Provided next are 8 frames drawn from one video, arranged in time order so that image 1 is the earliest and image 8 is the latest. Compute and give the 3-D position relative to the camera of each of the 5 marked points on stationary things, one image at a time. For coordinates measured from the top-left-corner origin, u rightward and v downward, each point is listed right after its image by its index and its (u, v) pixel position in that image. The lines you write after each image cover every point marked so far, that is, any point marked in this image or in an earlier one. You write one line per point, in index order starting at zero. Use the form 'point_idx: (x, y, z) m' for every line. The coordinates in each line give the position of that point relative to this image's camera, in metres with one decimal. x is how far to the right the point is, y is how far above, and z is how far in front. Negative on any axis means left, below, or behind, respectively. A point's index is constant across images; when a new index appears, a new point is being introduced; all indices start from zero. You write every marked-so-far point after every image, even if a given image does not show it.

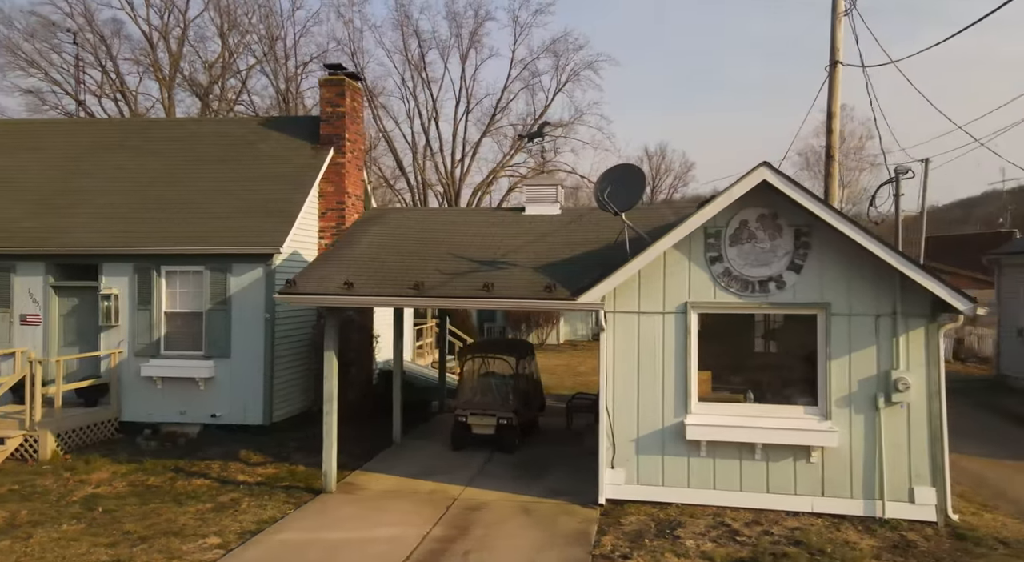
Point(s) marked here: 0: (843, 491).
0: (+3.4, -2.1, +8.2) m
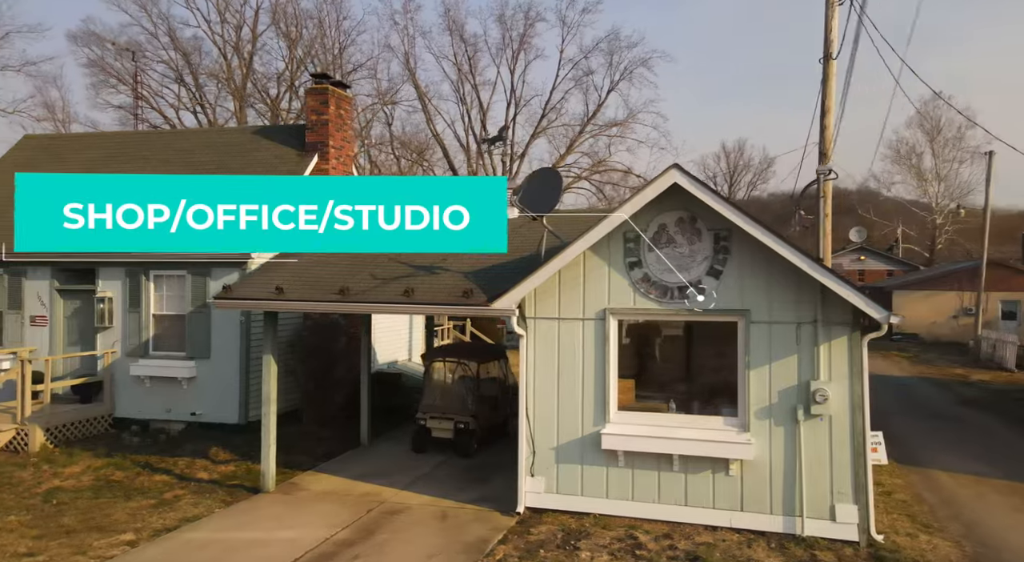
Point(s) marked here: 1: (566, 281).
0: (+2.4, -2.2, +7.8) m
1: (+0.6, 0.0, +8.4) m
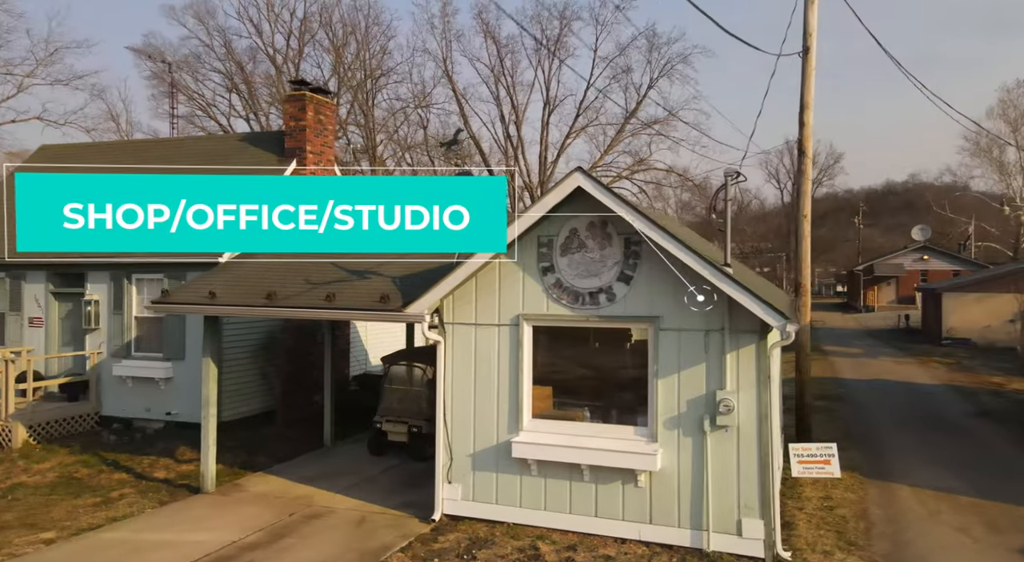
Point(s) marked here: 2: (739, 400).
0: (+1.5, -2.2, +7.6) m
1: (-0.3, 0.0, +8.3) m
2: (+2.1, -1.1, +7.3) m
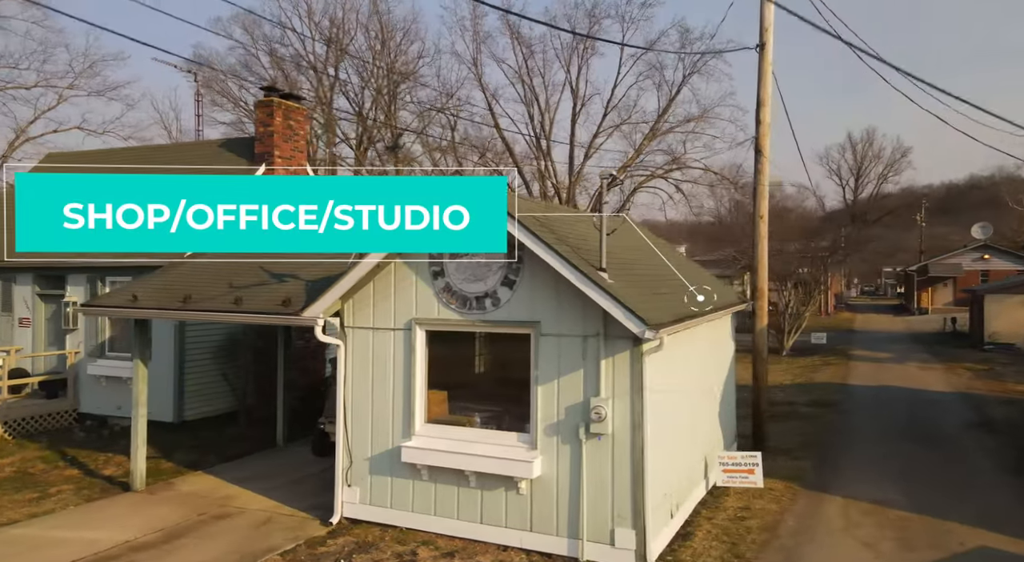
0: (+0.3, -2.3, +7.5) m
1: (-1.4, -0.1, +8.4) m
2: (+0.9, -1.1, +7.2) m
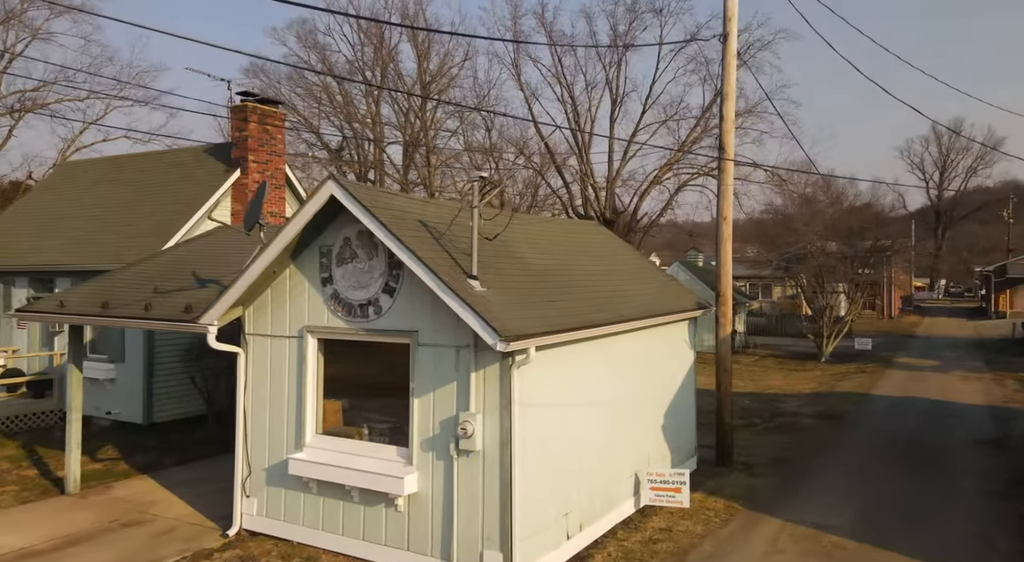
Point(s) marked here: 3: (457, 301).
0: (-0.8, -2.4, +7.1) m
1: (-2.4, -0.1, +8.2) m
2: (-0.3, -1.2, +6.8) m
3: (-0.4, -0.2, +6.5) m
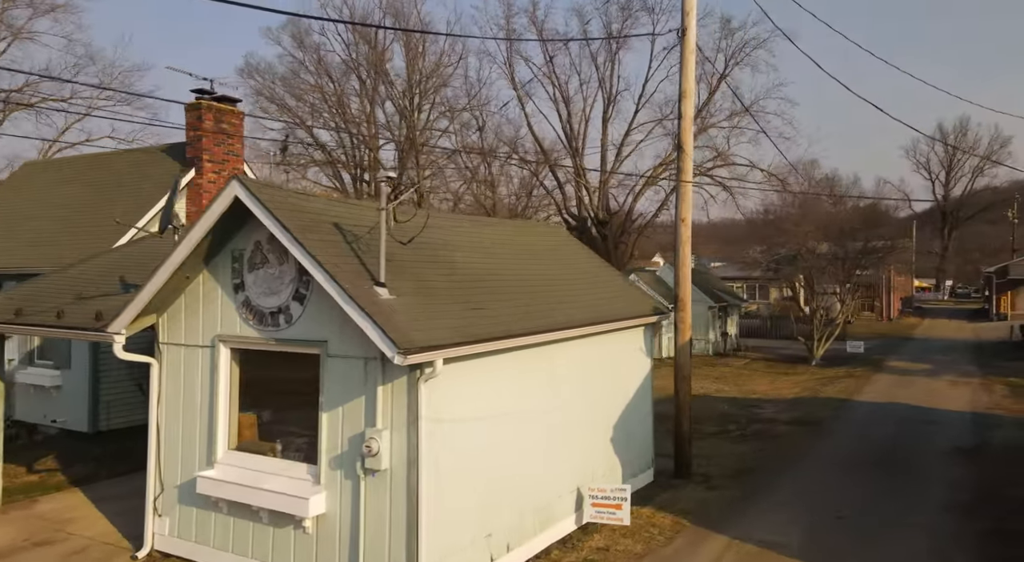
0: (-1.5, -2.4, +6.7) m
1: (-3.1, -0.2, +7.7) m
2: (-1.0, -1.3, +6.3) m
3: (-1.1, -0.2, +6.1) m
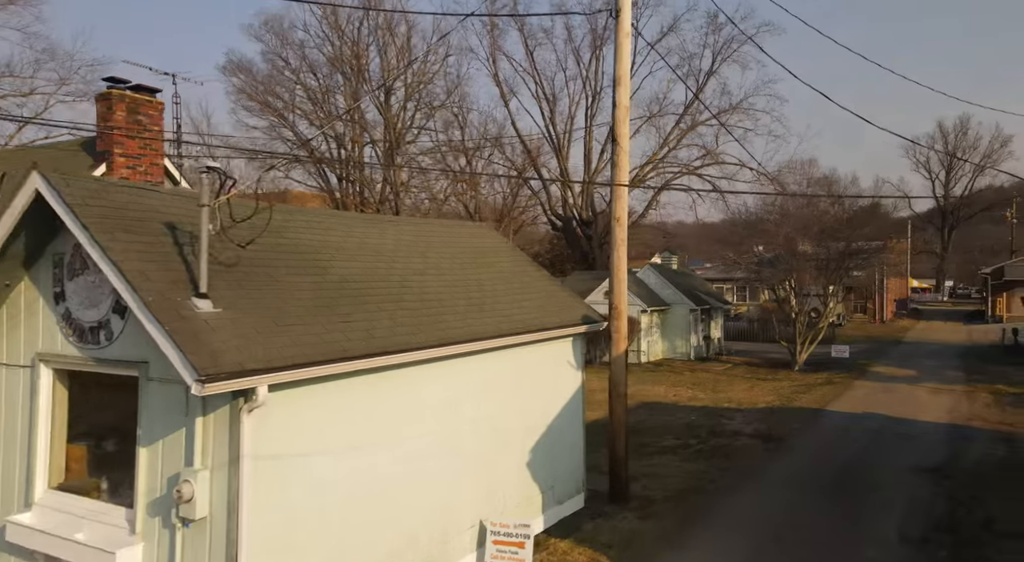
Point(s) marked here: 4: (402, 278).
0: (-2.5, -2.5, +5.6) m
1: (-4.1, -0.3, +6.7) m
2: (-2.0, -1.3, +5.3) m
3: (-2.2, -0.3, +5.1) m
4: (-1.1, 0.0, +8.1) m
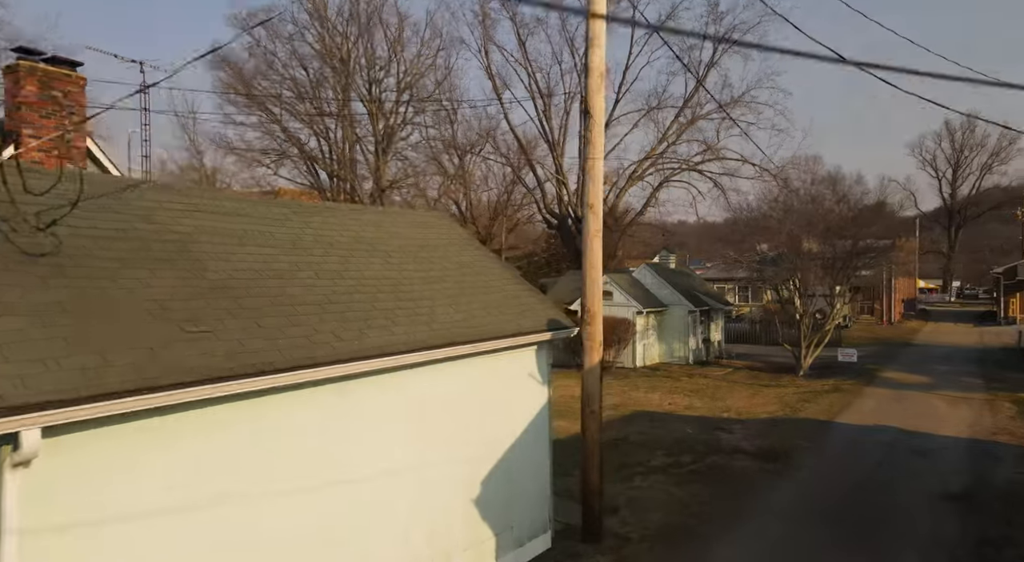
0: (-3.1, -2.4, +4.0) m
1: (-4.7, -0.2, +5.1) m
2: (-2.5, -1.3, +3.7) m
3: (-2.7, -0.3, +3.5) m
4: (-1.6, +0.1, +6.5) m
